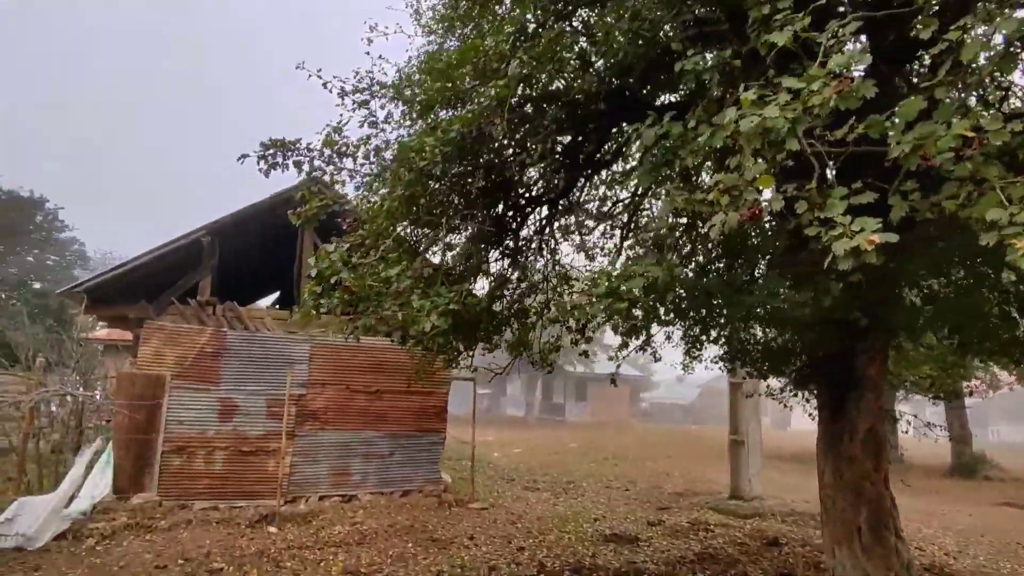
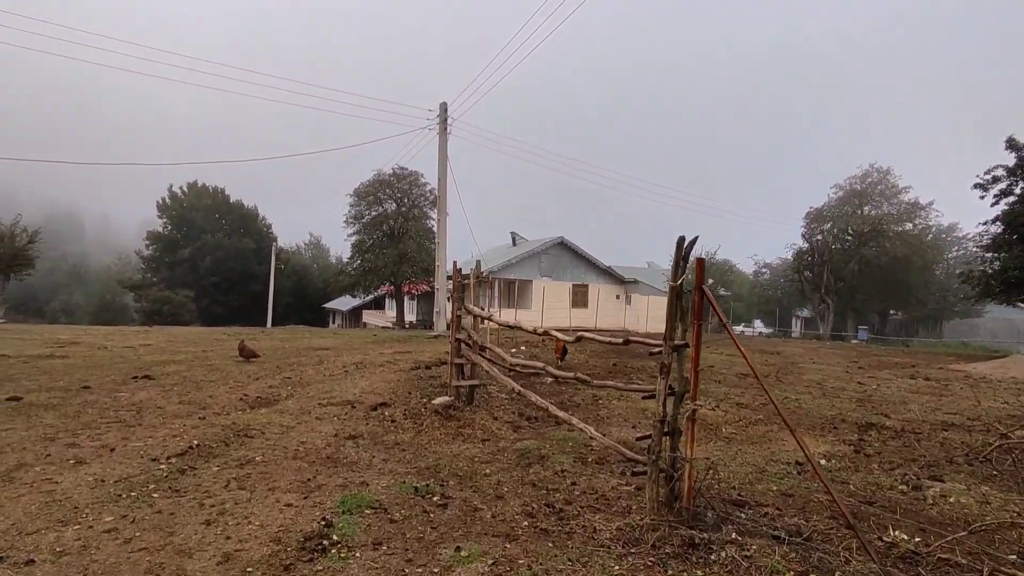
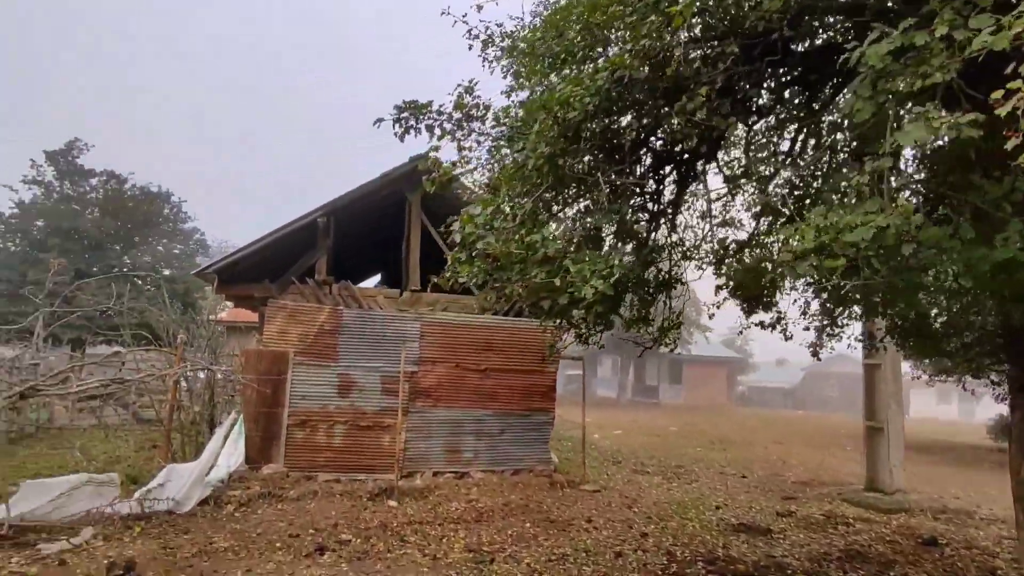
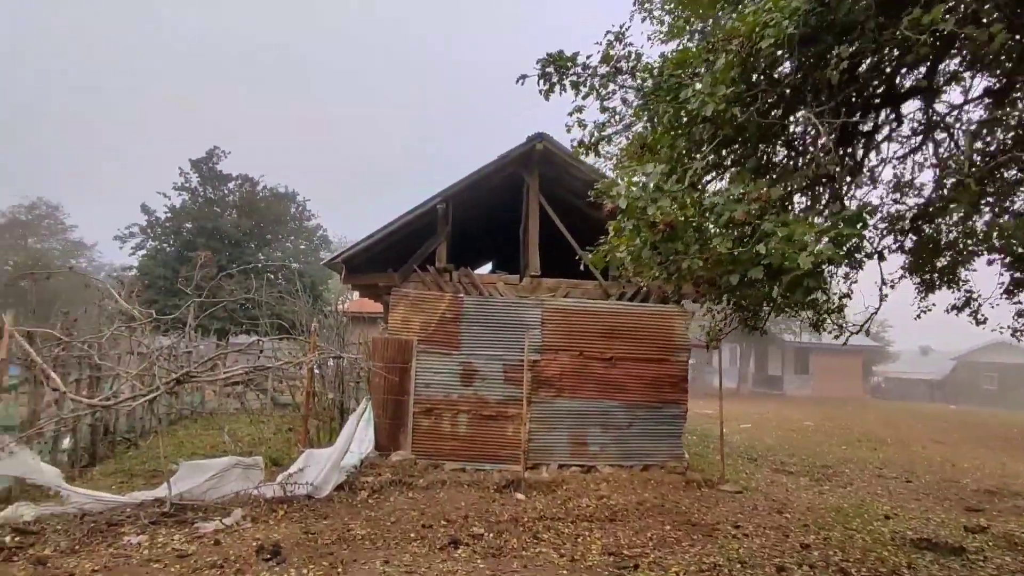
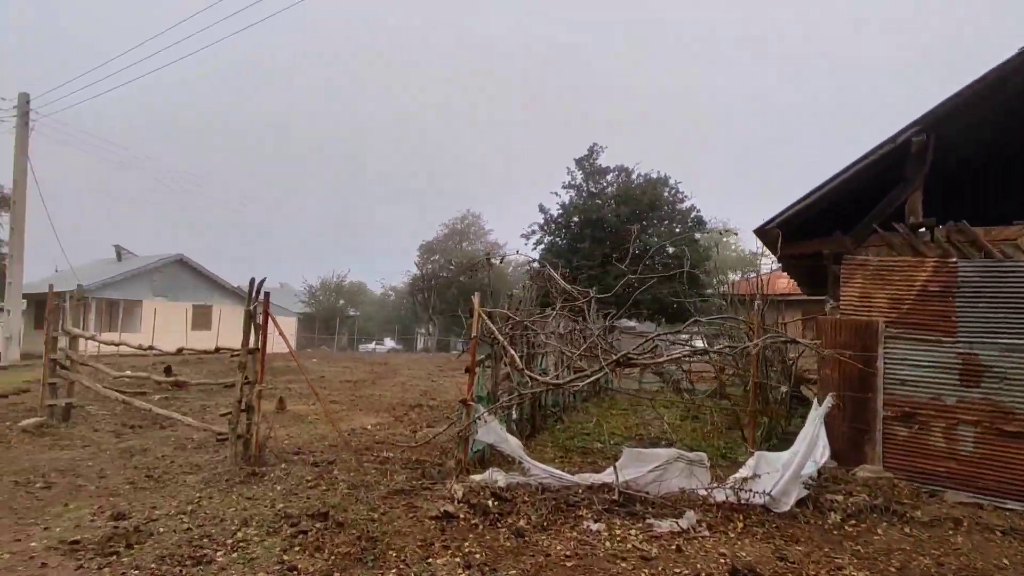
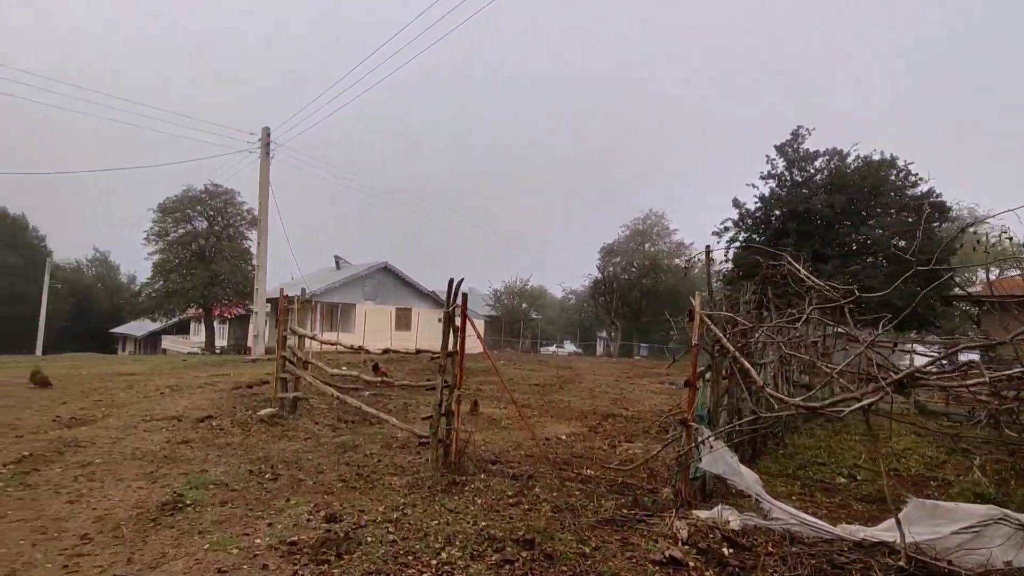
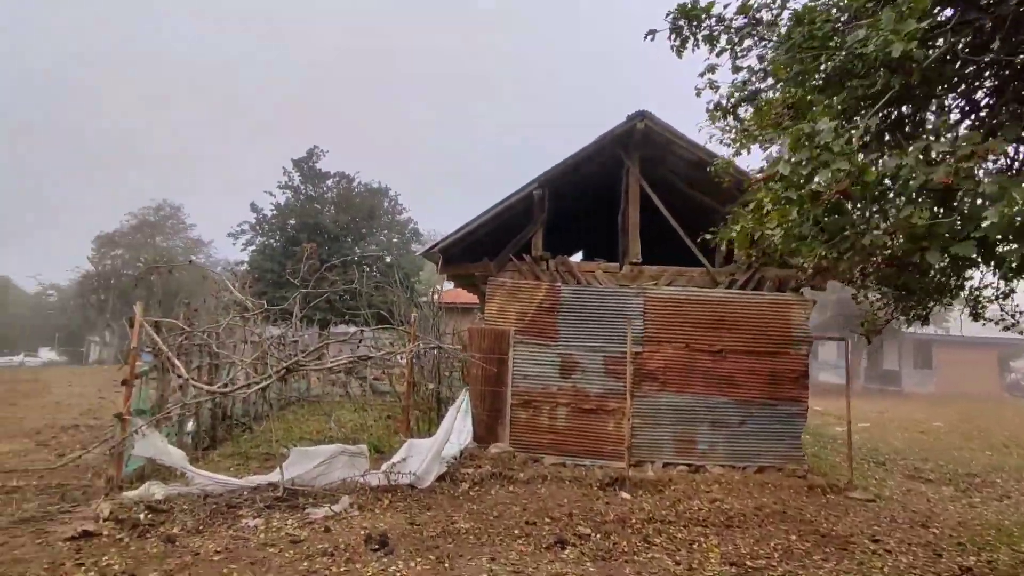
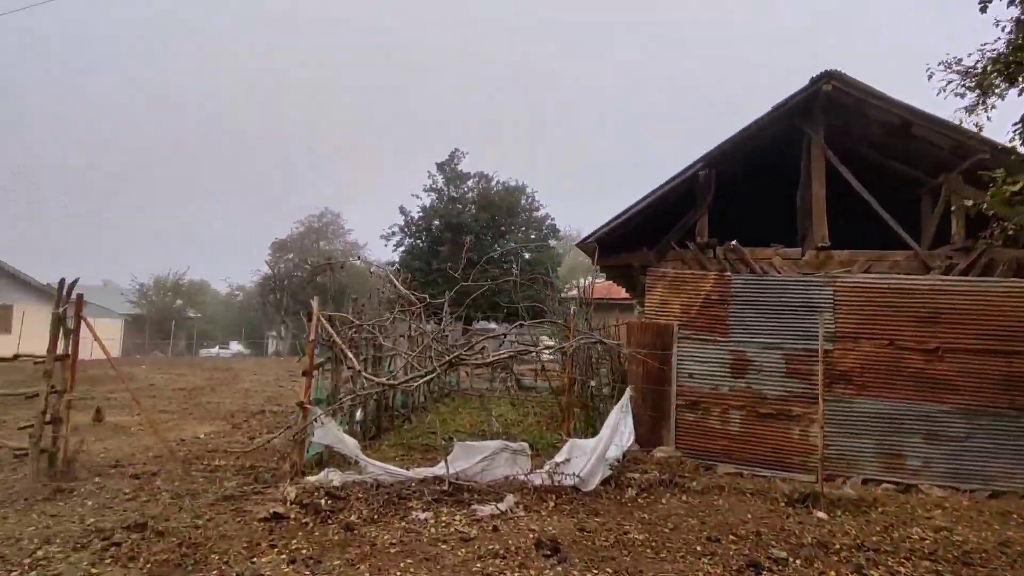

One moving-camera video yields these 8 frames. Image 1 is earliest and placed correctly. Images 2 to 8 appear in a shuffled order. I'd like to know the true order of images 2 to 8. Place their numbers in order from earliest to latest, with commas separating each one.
3, 4, 7, 8, 5, 6, 2
